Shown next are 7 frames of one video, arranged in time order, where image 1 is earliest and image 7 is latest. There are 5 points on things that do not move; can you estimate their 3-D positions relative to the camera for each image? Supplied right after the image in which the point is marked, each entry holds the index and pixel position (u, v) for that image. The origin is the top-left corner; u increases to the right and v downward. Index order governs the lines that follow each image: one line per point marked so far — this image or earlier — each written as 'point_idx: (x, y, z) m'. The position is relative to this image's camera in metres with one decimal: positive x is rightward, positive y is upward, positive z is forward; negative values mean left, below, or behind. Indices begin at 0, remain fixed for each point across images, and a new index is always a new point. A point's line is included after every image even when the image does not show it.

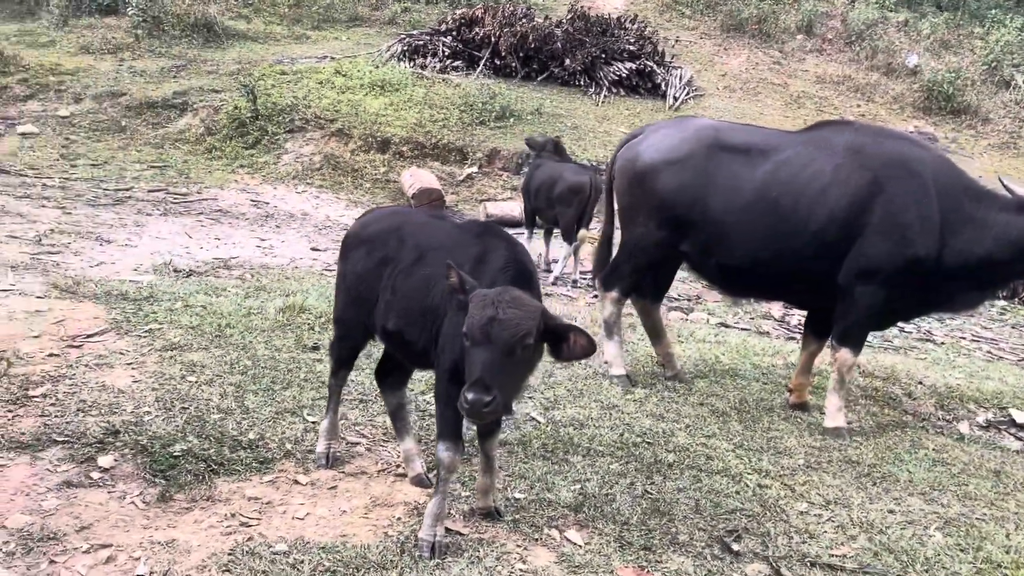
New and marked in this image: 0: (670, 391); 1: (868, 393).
0: (+0.8, -0.6, +4.6) m
1: (+2.2, -0.6, +5.3) m
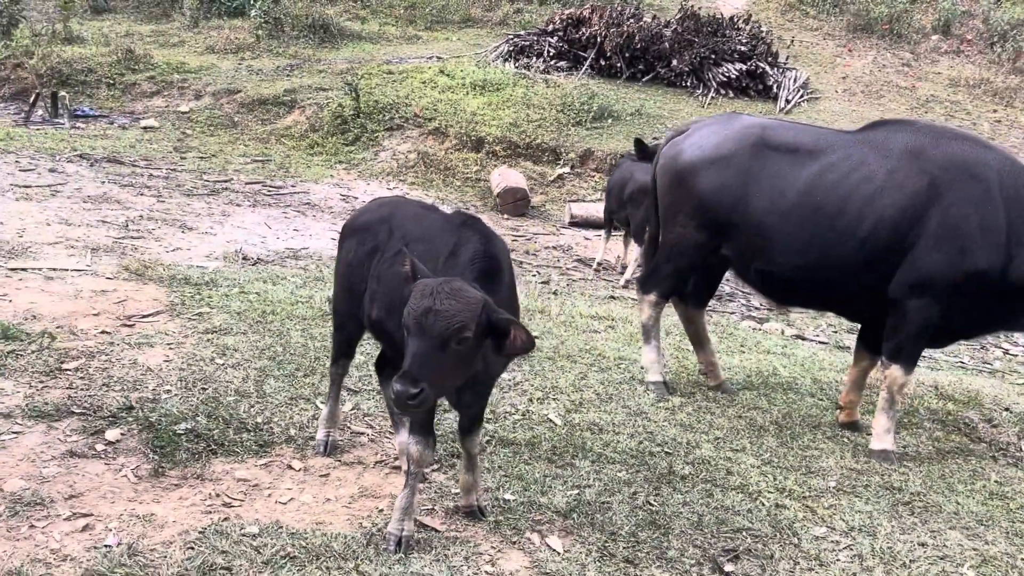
0: (+1.0, -0.6, +4.4) m
1: (+2.4, -0.7, +4.9) m
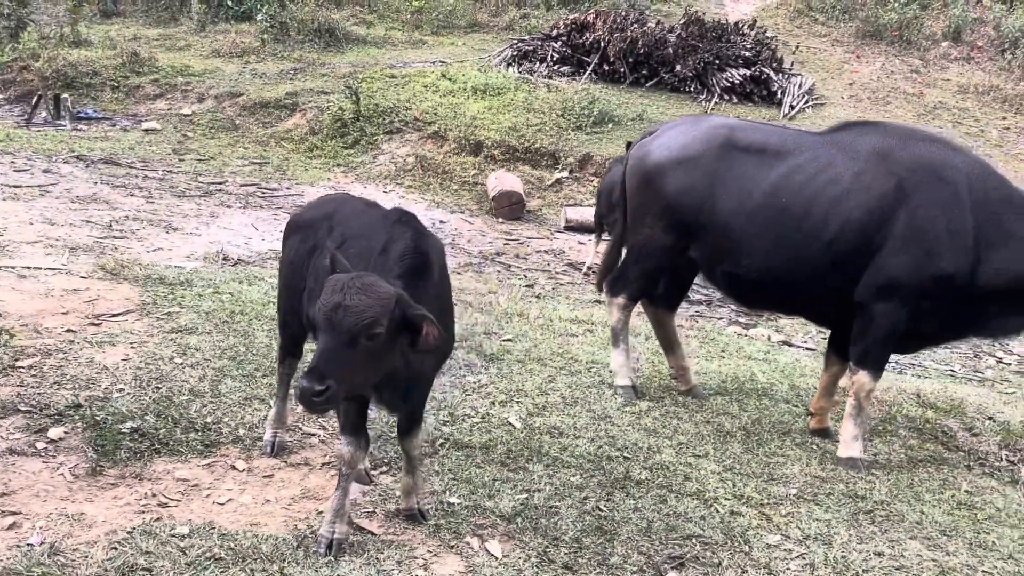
0: (+0.8, -0.6, +4.4) m
1: (+2.3, -0.8, +4.8) m
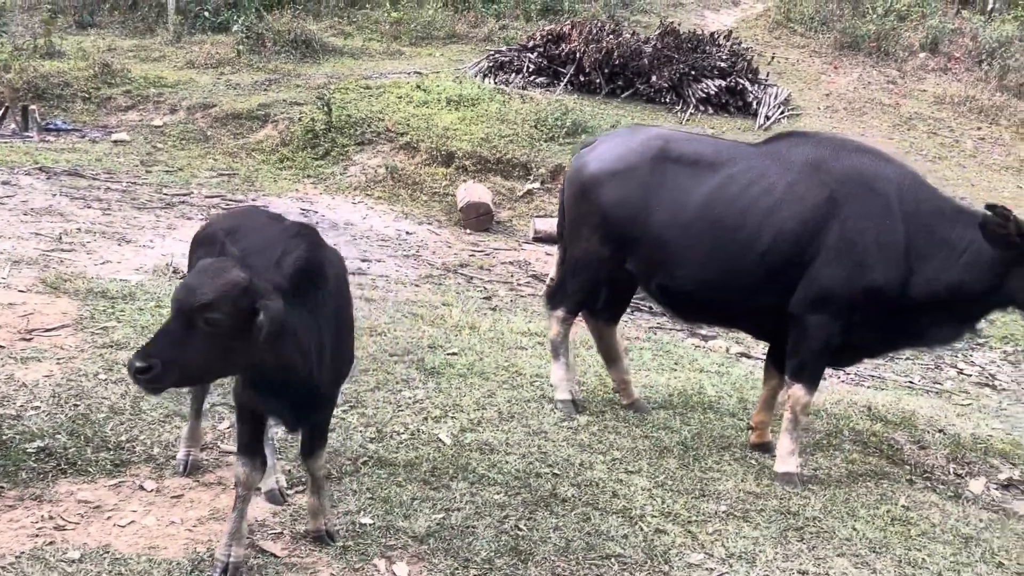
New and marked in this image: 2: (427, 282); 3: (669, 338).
0: (+0.5, -0.7, +4.3) m
1: (+1.9, -0.8, +4.8) m
2: (-0.7, +0.1, +7.2) m
3: (+1.2, -0.4, +6.5) m
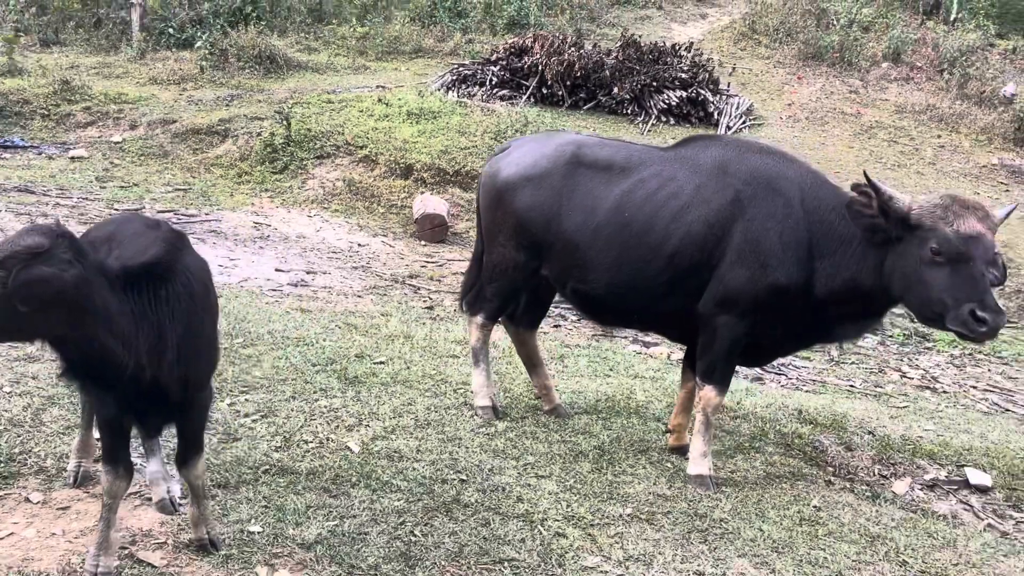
0: (+0.1, -0.7, +4.3) m
1: (+1.5, -0.8, +4.8) m
2: (-1.2, 0.0, +7.2) m
3: (+0.7, -0.4, +6.5) m
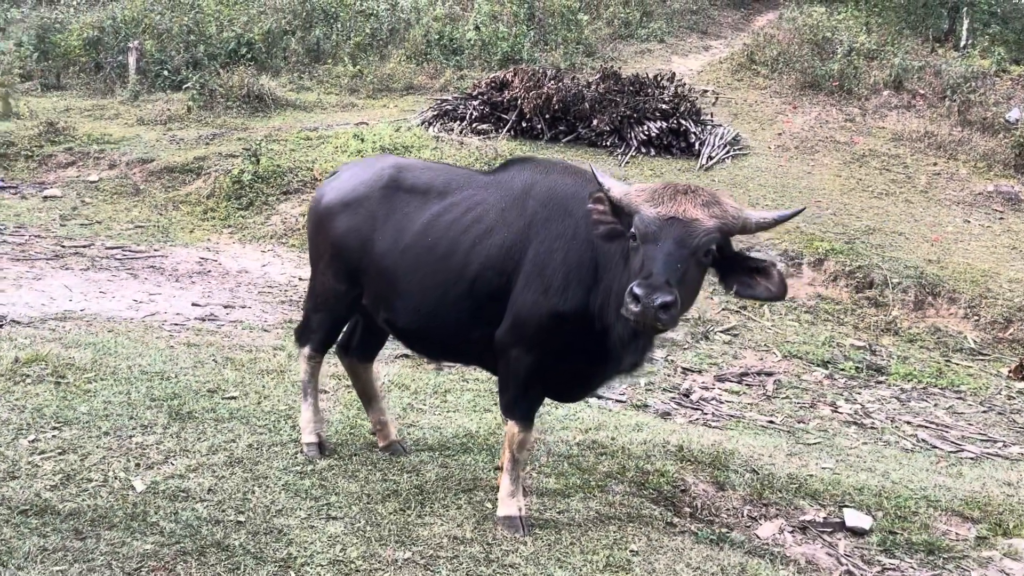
0: (-0.7, -0.8, +4.1) m
1: (+0.7, -1.0, +4.5) m
2: (-1.9, -0.3, +7.1) m
3: (0.0, -0.7, +6.3) m
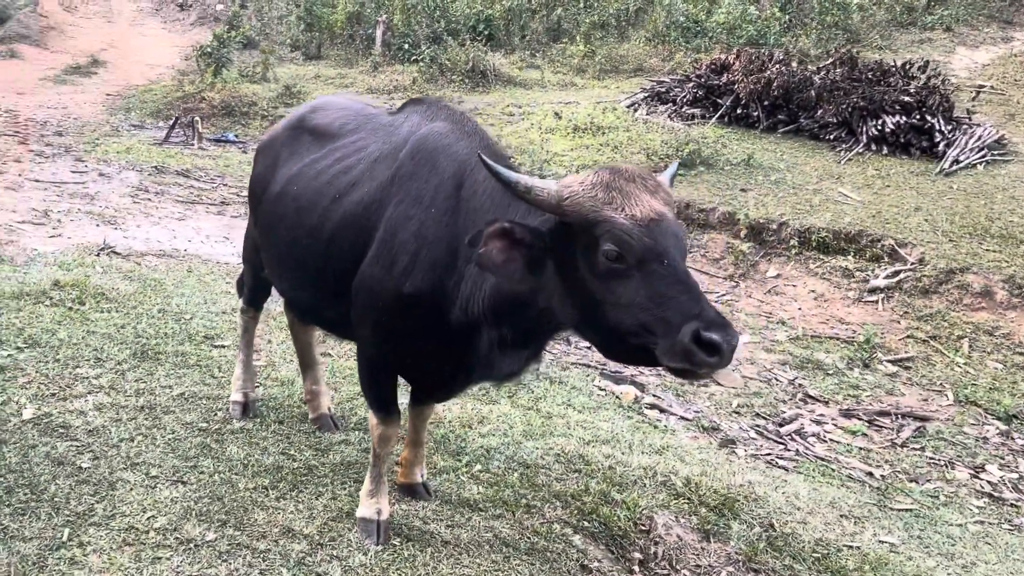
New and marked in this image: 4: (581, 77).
0: (-1.0, -0.6, +3.8) m
1: (+0.4, -1.0, +3.7) m
2: (-1.2, 0.0, +7.0) m
3: (+0.3, -0.6, +5.6) m
4: (+1.4, +4.4, +18.0) m
